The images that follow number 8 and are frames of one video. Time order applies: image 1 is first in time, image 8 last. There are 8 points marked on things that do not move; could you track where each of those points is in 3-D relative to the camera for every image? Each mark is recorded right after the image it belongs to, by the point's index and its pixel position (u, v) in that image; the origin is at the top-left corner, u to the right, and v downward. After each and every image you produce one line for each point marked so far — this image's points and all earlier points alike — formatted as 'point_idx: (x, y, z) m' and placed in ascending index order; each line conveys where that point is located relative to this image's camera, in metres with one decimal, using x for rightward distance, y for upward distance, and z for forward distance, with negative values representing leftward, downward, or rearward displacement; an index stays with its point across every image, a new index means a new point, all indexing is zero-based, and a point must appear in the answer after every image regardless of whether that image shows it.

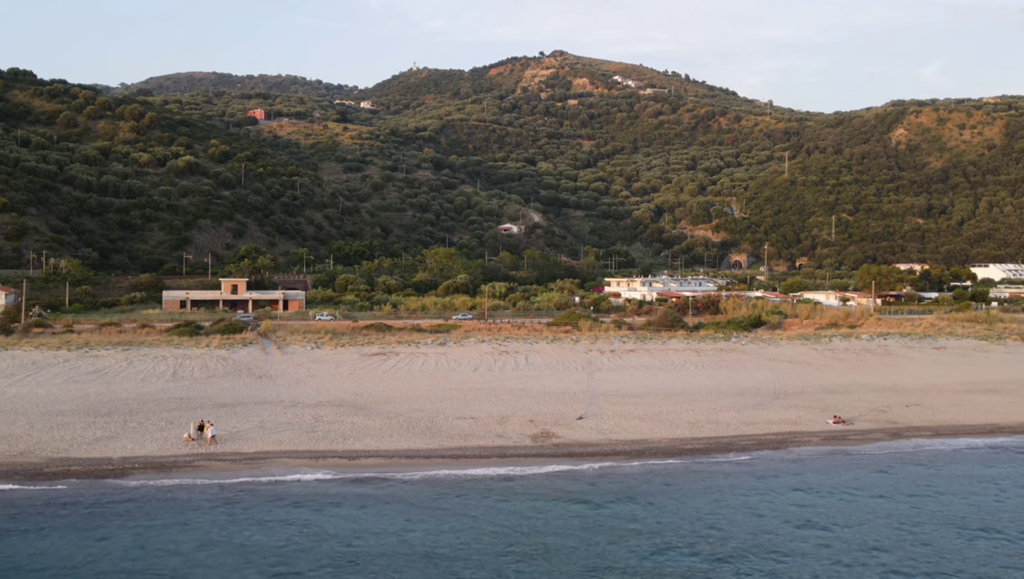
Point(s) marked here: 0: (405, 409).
0: (-2.7, -3.1, +18.7) m
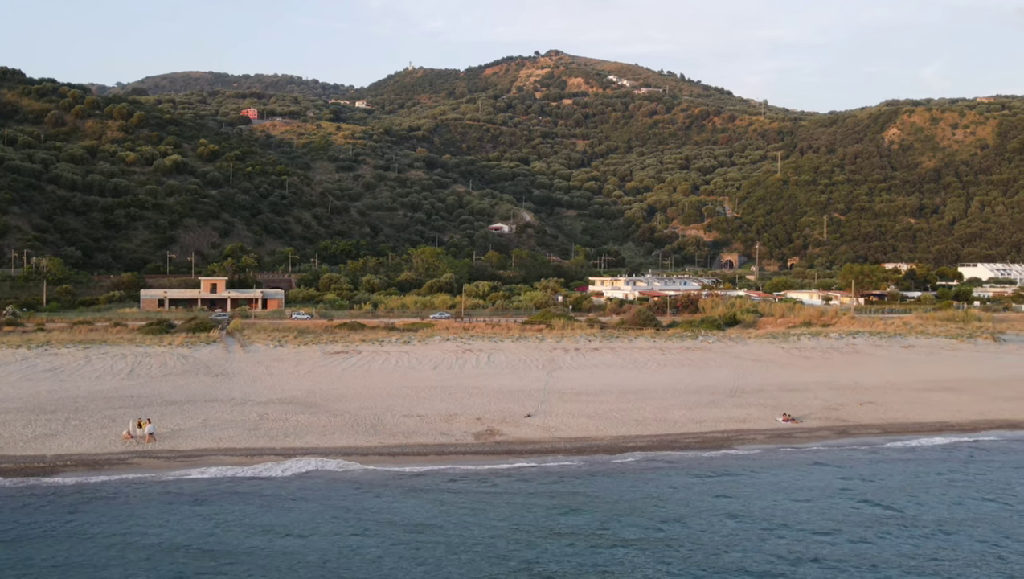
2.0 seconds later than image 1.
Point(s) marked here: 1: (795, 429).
0: (-4.0, -3.0, +18.7) m
1: (+6.9, -3.4, +17.9) m
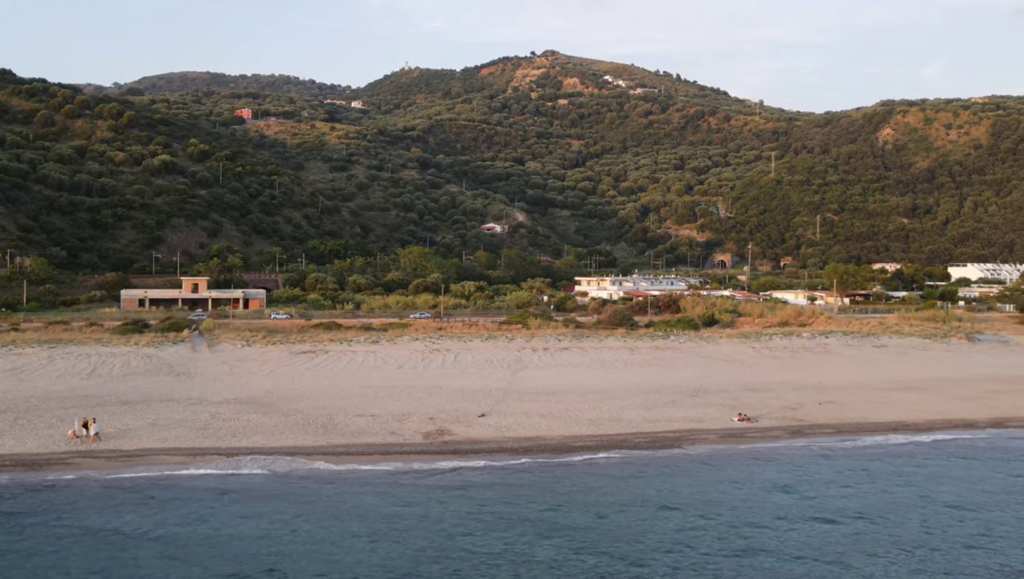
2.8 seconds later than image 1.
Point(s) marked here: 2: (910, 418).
0: (-5.2, -3.0, +18.6) m
1: (+5.7, -3.4, +17.9) m
2: (+10.3, -3.3, +19.1) m
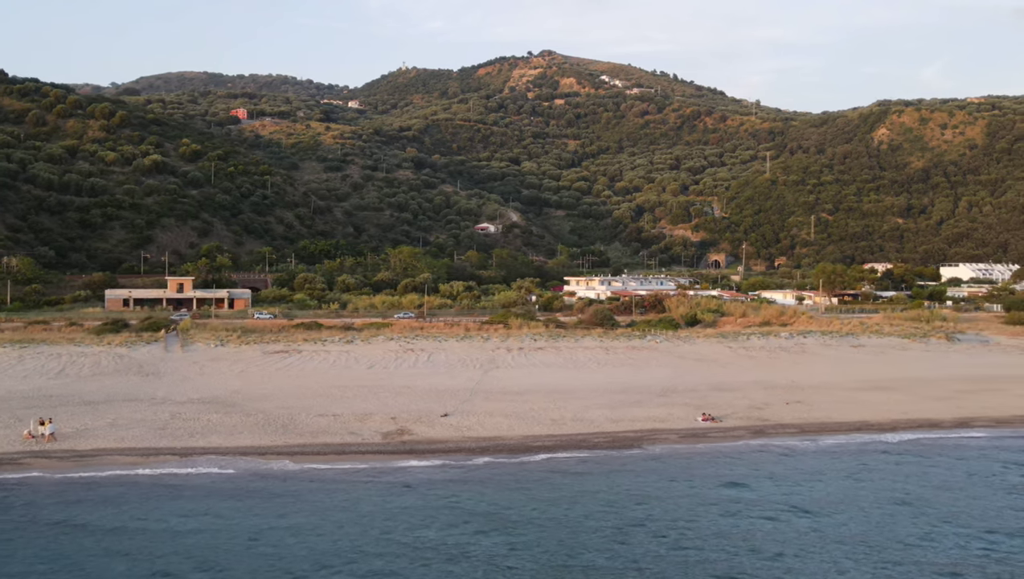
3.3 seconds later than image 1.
0: (-6.1, -3.0, +18.6) m
1: (+4.8, -3.3, +17.8) m
2: (+9.4, -3.3, +19.0) m
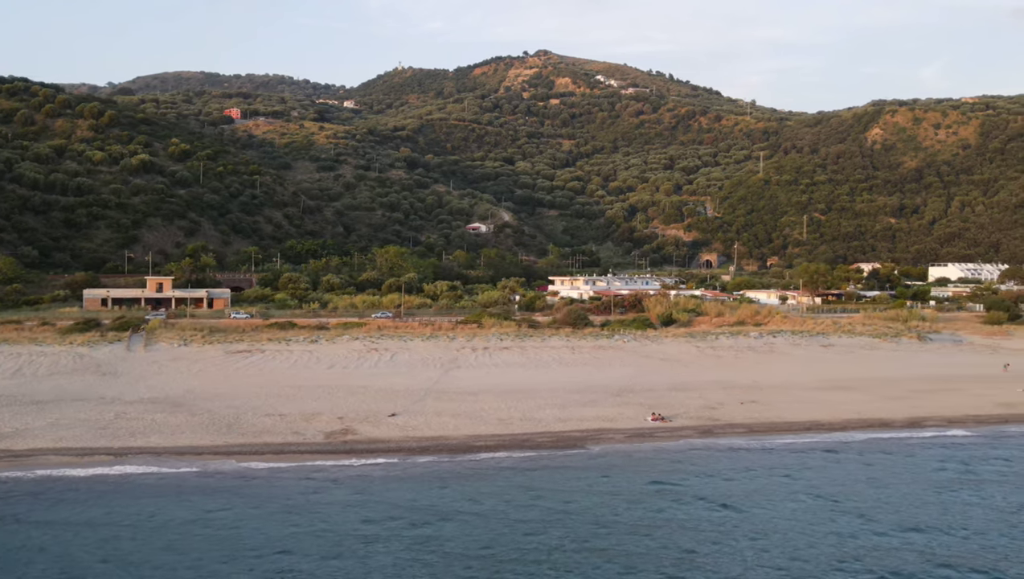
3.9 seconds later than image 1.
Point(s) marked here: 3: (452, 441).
0: (-7.3, -2.9, +18.5) m
1: (+3.6, -3.3, +17.8) m
2: (+8.1, -3.3, +19.0) m
3: (-1.3, -3.4, +16.4) m
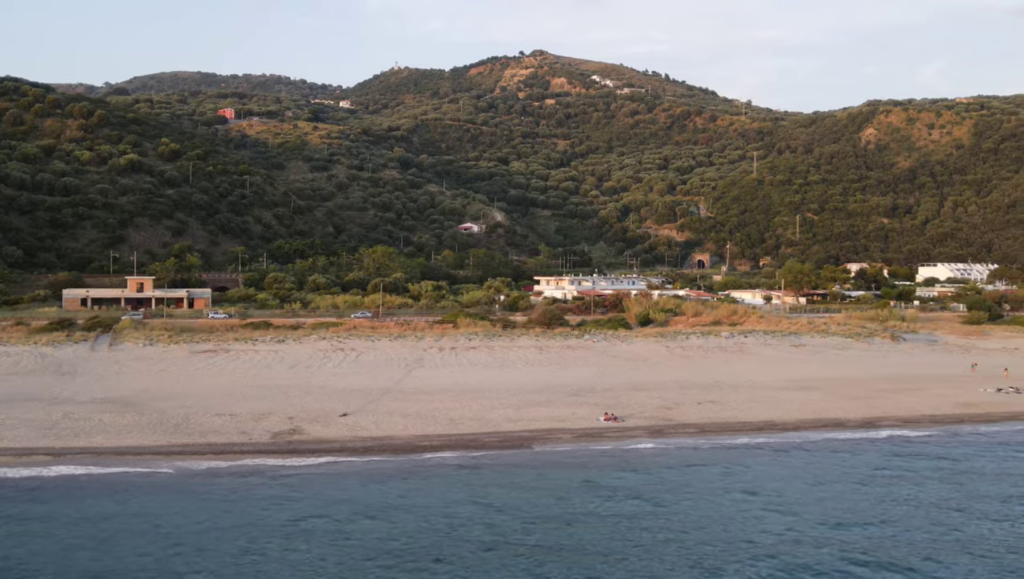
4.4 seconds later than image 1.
0: (-8.5, -2.9, +18.4) m
1: (+2.4, -3.3, +17.7) m
2: (+6.9, -3.3, +18.9) m
3: (-2.5, -3.4, +16.4) m
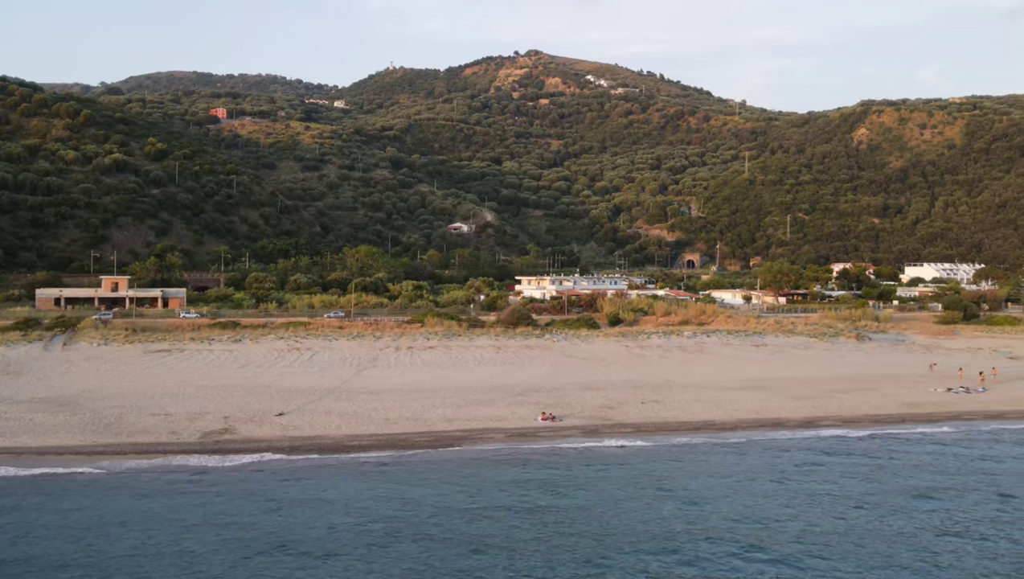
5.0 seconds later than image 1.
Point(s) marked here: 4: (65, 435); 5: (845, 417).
0: (-10.1, -2.9, +18.4) m
1: (+0.8, -3.3, +17.6) m
2: (+5.4, -3.3, +18.8) m
3: (-4.0, -3.3, +16.3) m
4: (-9.8, -3.2, +16.2) m
5: (+8.7, -3.3, +19.2) m
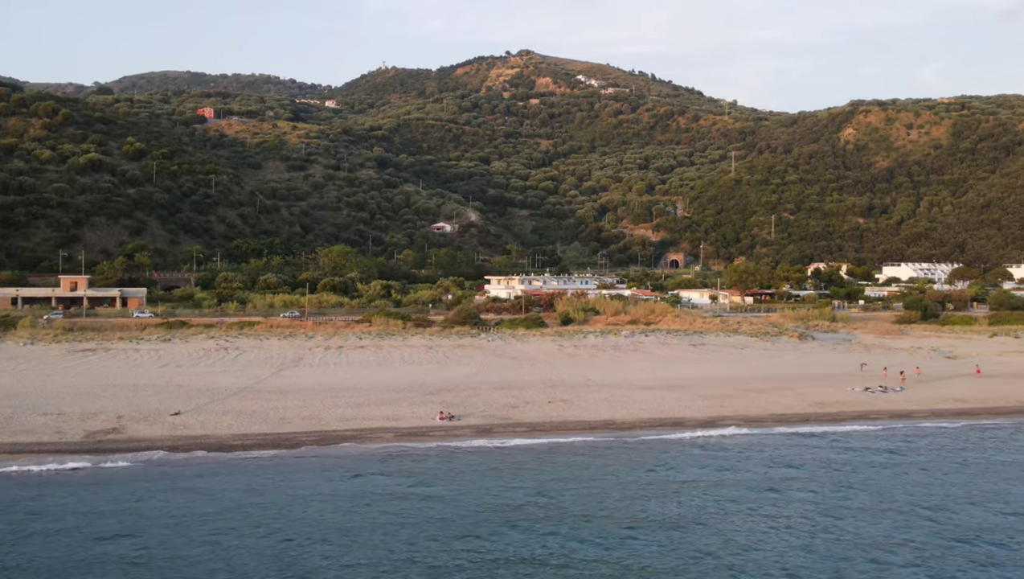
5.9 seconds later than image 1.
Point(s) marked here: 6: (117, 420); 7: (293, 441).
0: (-12.6, -2.9, +18.3) m
1: (-1.7, -3.3, +17.5) m
2: (+2.9, -3.2, +18.8) m
3: (-6.6, -3.3, +16.2) m
4: (-12.4, -3.2, +16.1) m
5: (+6.2, -3.3, +19.1) m
6: (-9.3, -3.1, +17.3) m
7: (-4.8, -3.3, +16.3) m
